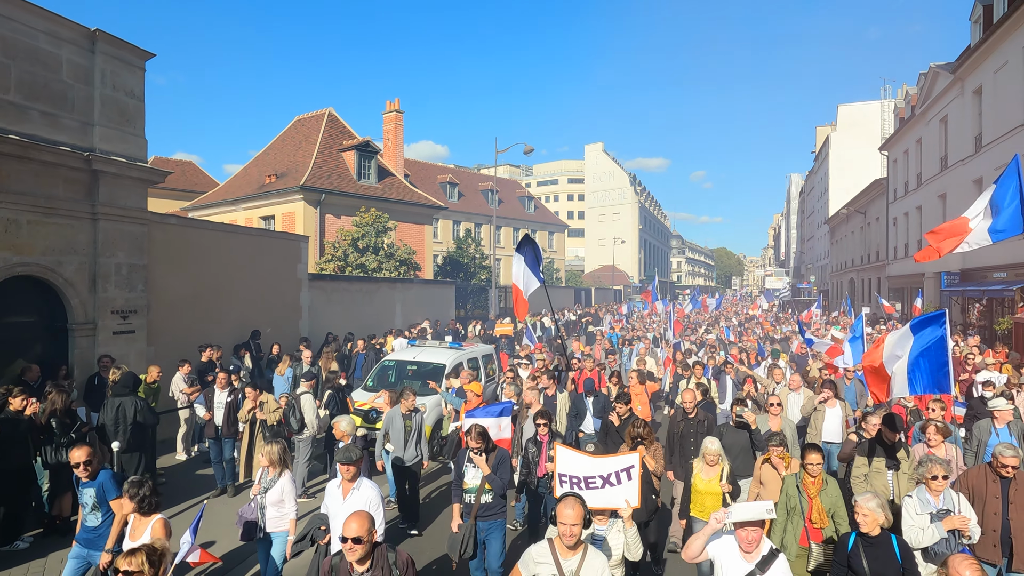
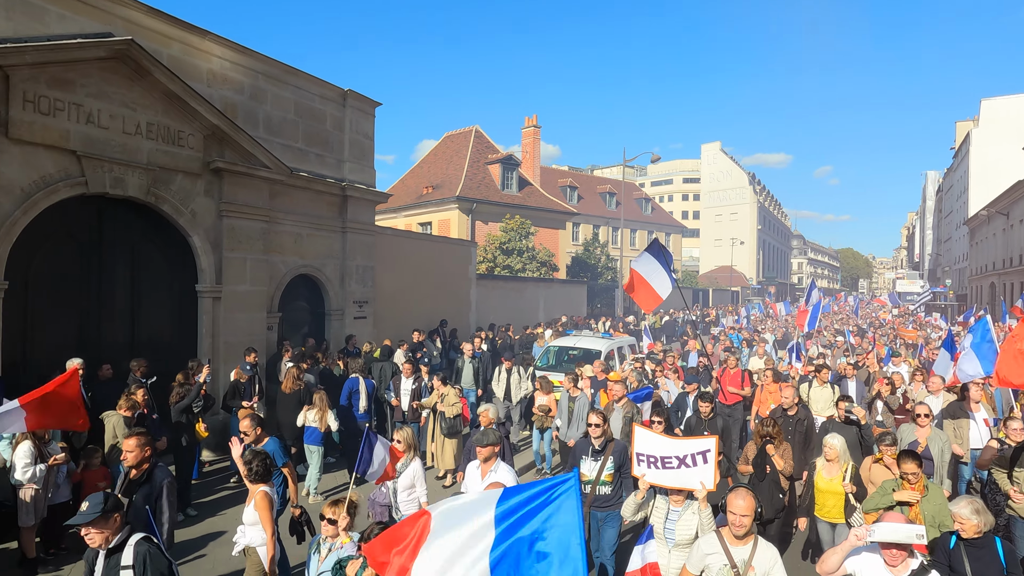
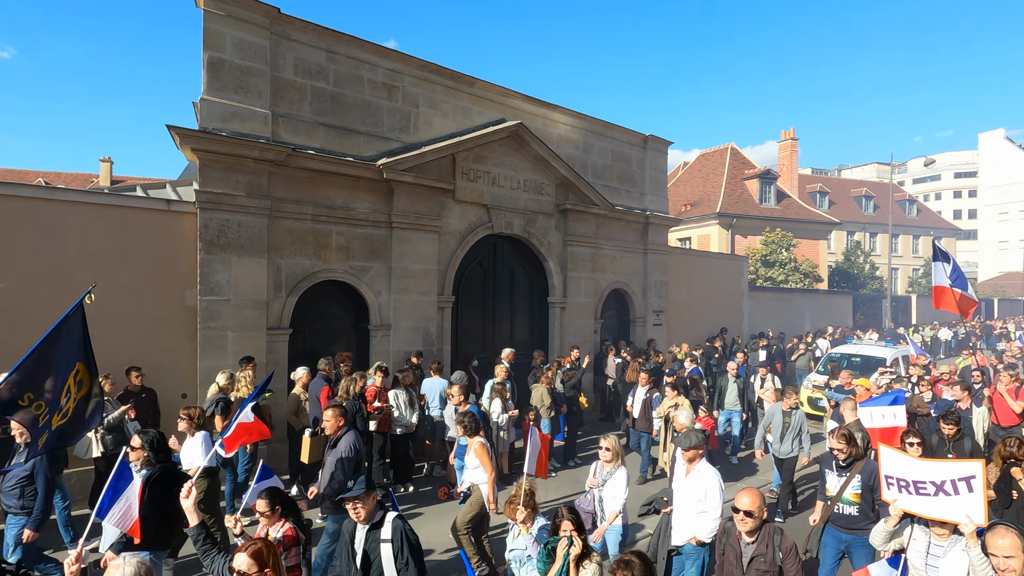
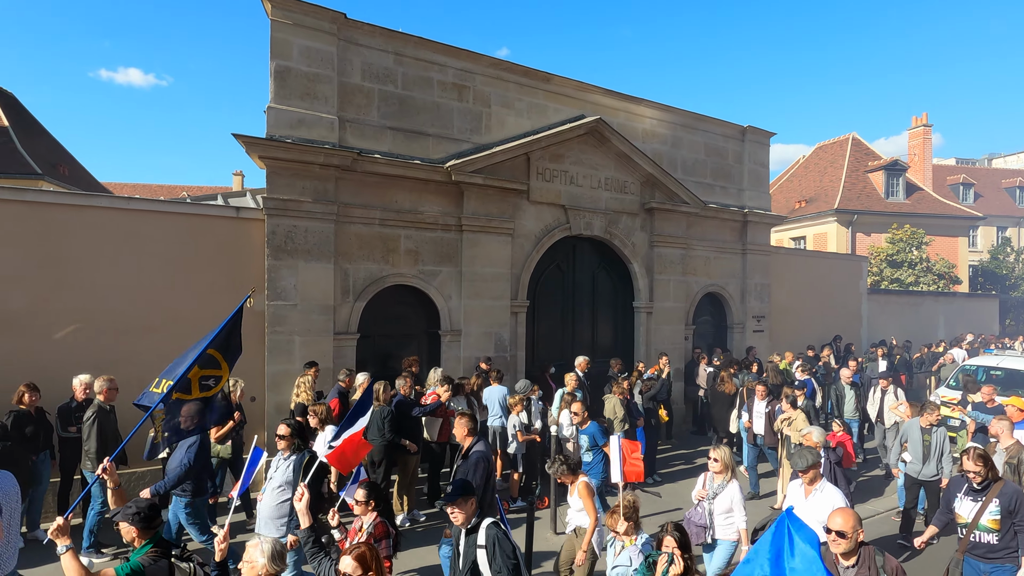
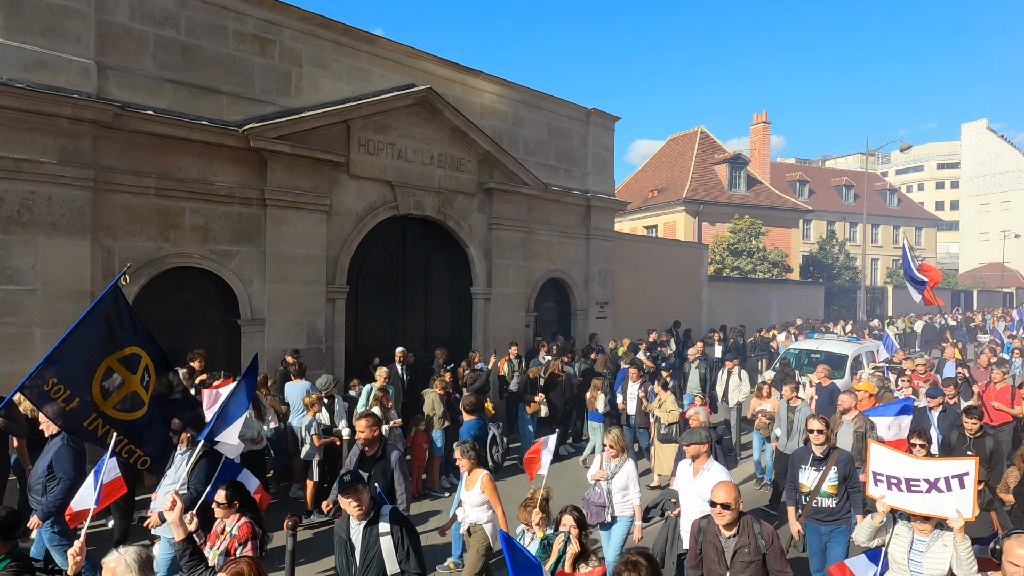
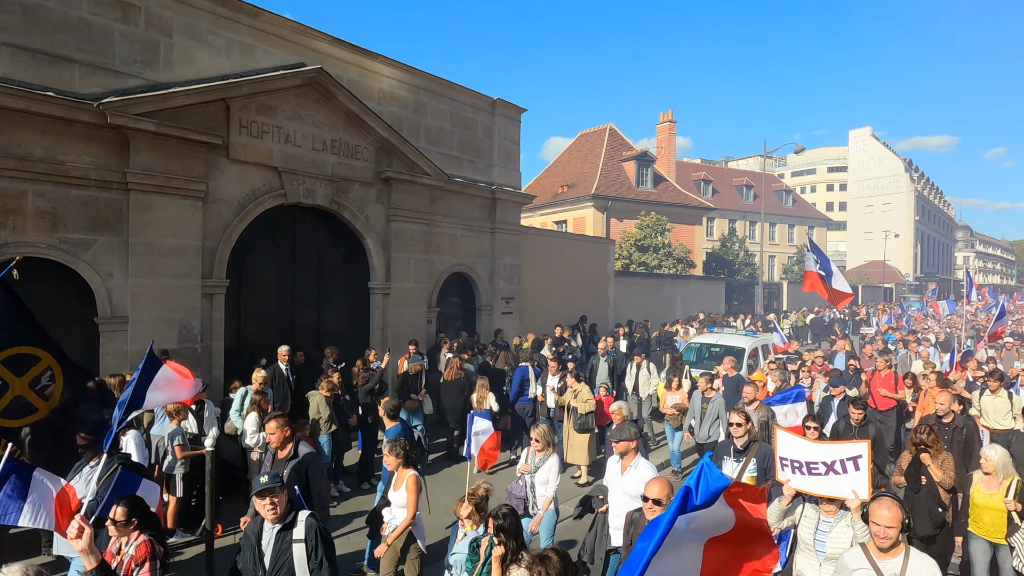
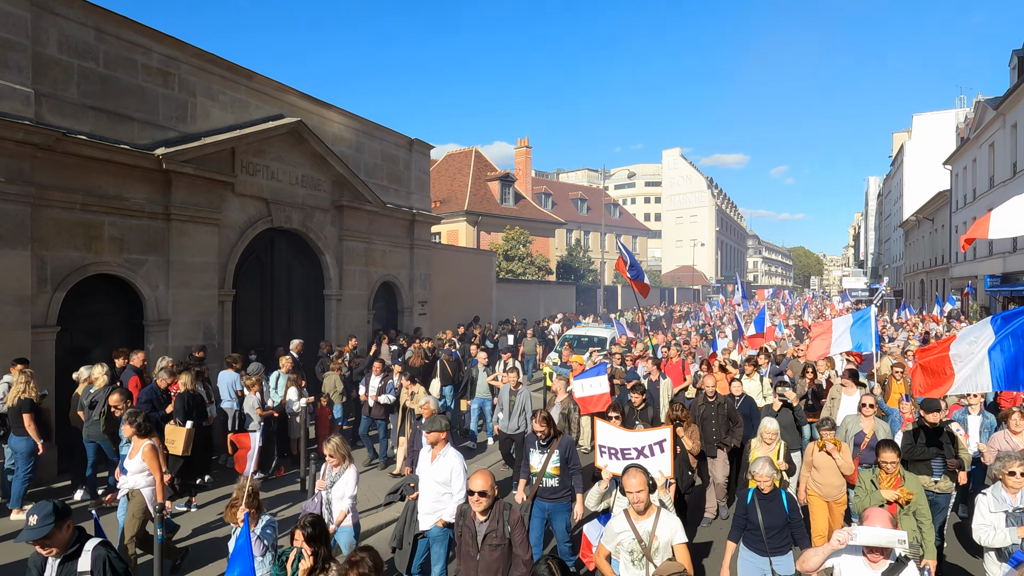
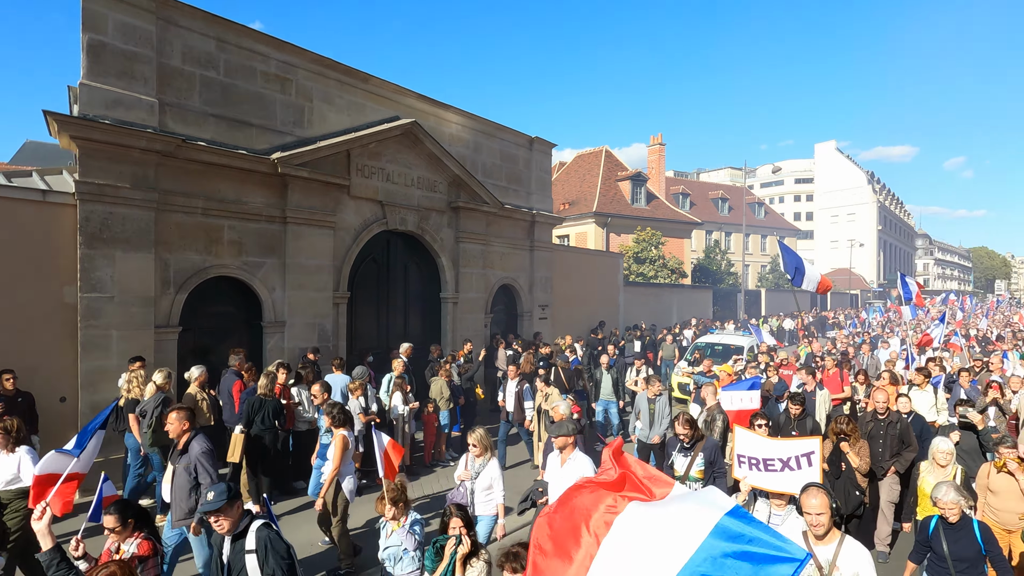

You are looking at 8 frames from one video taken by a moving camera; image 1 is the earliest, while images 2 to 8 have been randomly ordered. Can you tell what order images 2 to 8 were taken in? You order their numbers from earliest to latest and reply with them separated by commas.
2, 6, 5, 4, 3, 8, 7
